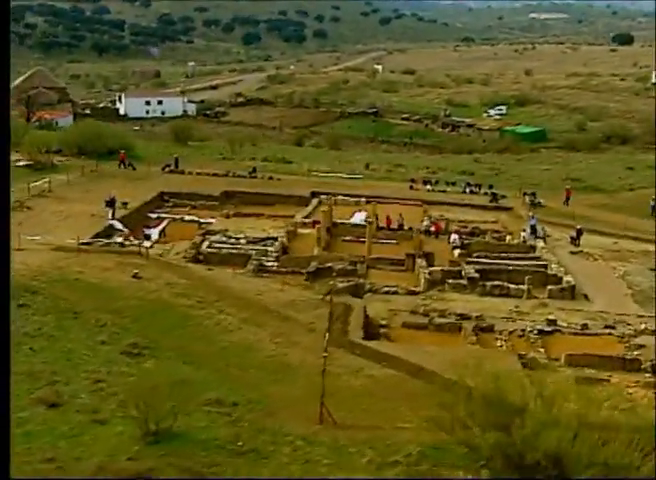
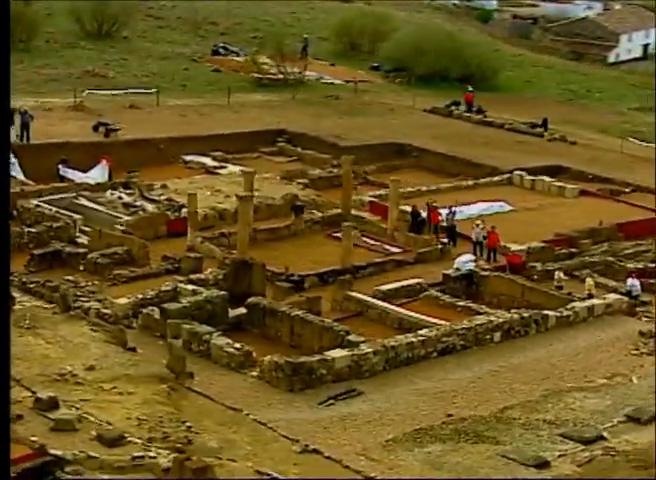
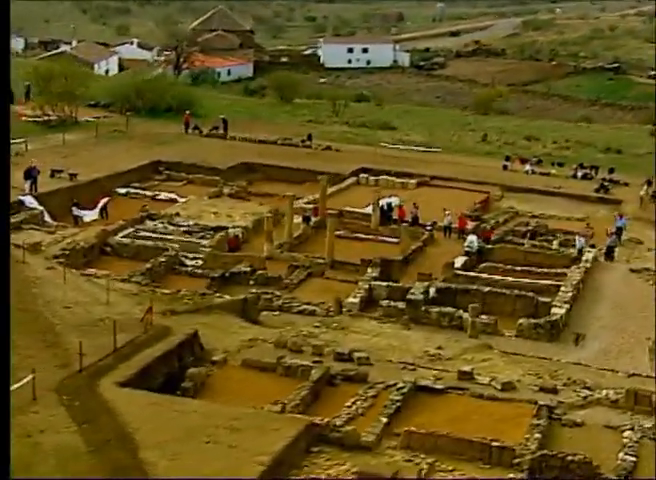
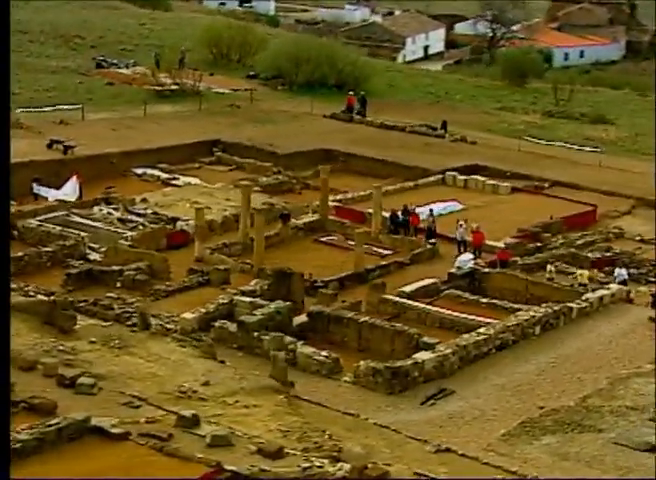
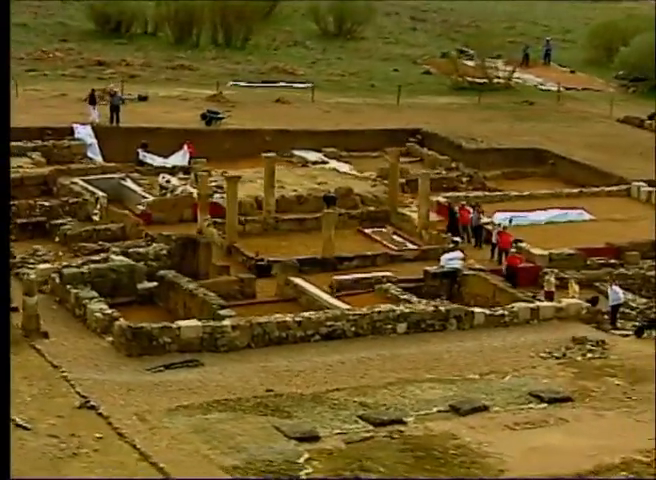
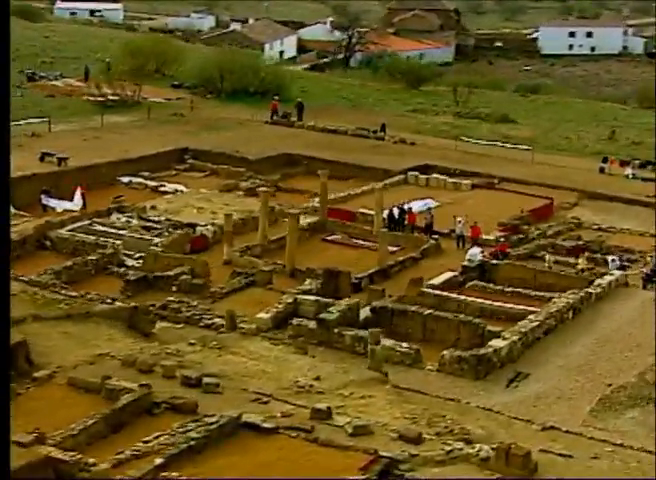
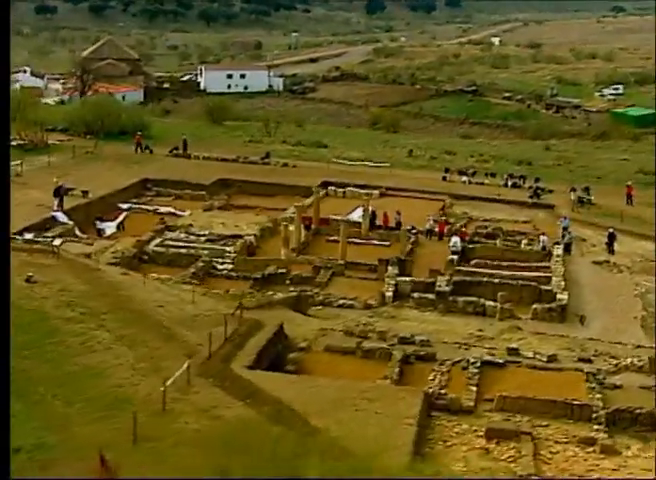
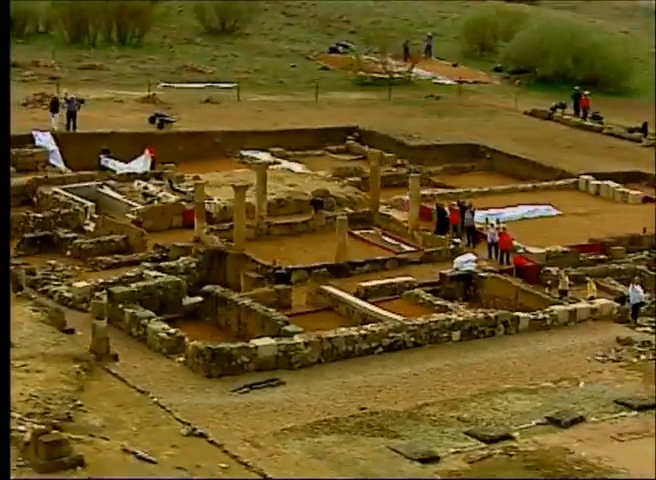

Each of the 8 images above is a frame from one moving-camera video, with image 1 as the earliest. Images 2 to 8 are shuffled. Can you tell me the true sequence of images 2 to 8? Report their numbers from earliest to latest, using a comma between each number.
7, 3, 6, 4, 2, 8, 5
